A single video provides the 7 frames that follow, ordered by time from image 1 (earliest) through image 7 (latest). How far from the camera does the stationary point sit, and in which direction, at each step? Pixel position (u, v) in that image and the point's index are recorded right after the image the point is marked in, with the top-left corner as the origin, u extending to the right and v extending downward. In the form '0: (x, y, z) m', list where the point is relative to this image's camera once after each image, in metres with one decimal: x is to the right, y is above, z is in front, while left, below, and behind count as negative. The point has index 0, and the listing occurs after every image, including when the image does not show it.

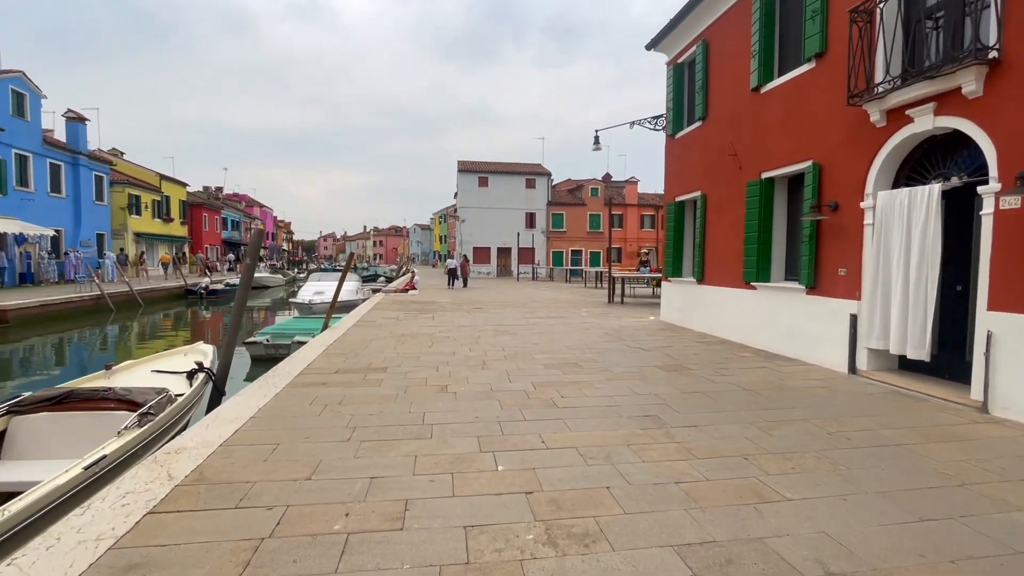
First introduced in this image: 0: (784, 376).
0: (+3.7, -1.2, +6.6) m
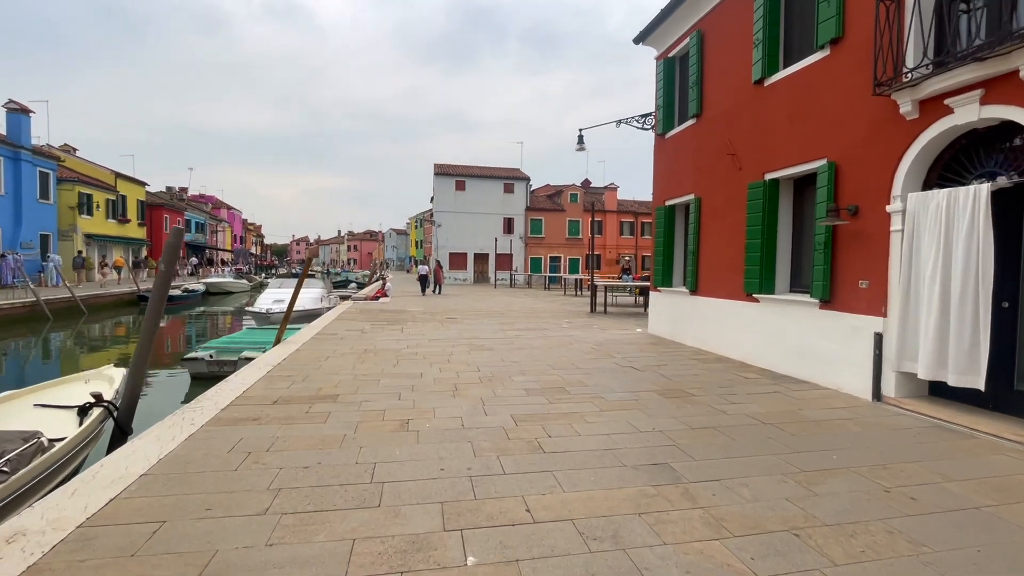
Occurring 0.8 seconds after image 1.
0: (+3.4, -1.4, +5.7) m
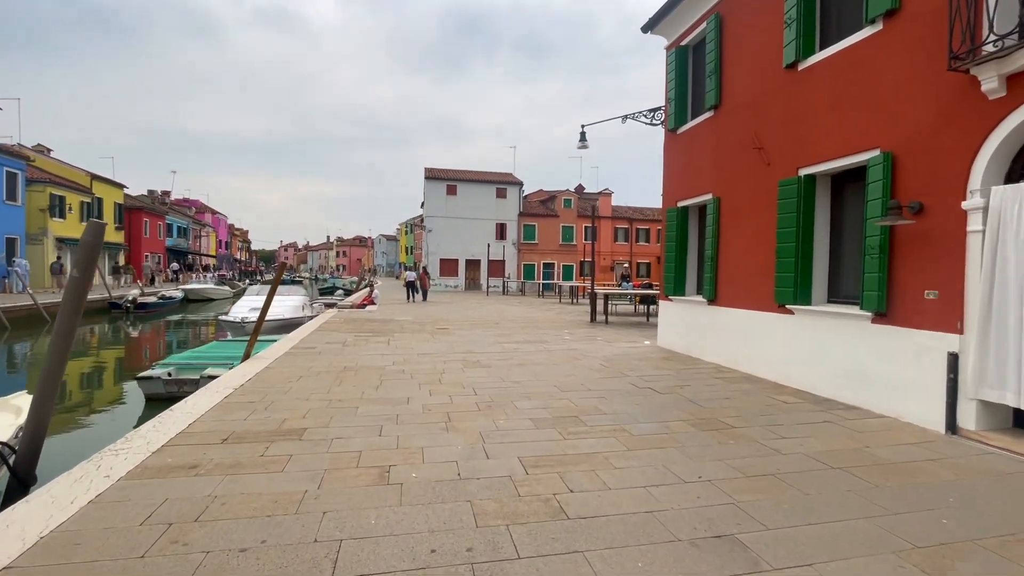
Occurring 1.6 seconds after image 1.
0: (+3.5, -1.5, +4.8) m
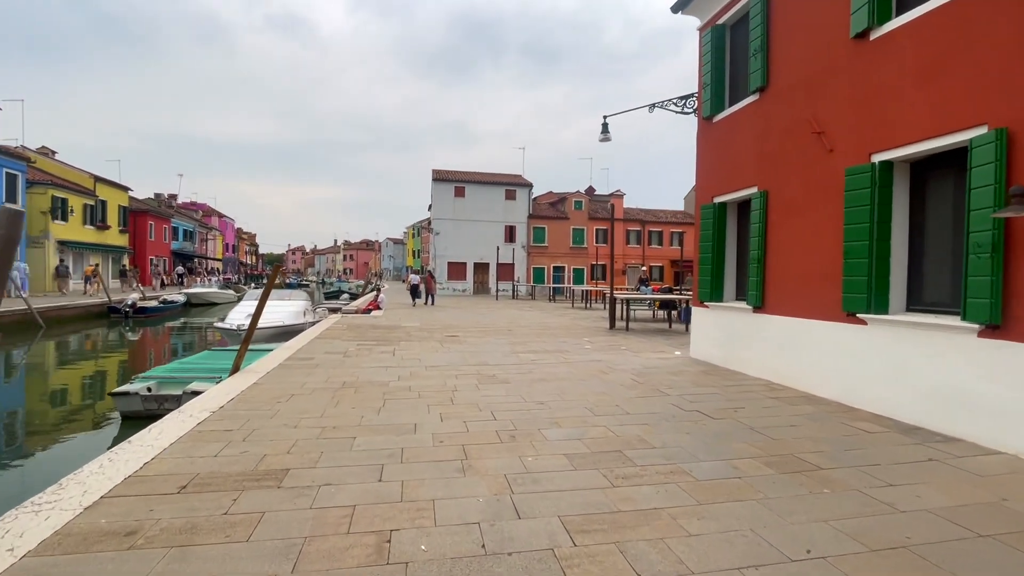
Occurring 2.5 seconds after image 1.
0: (+3.7, -1.5, +3.7) m
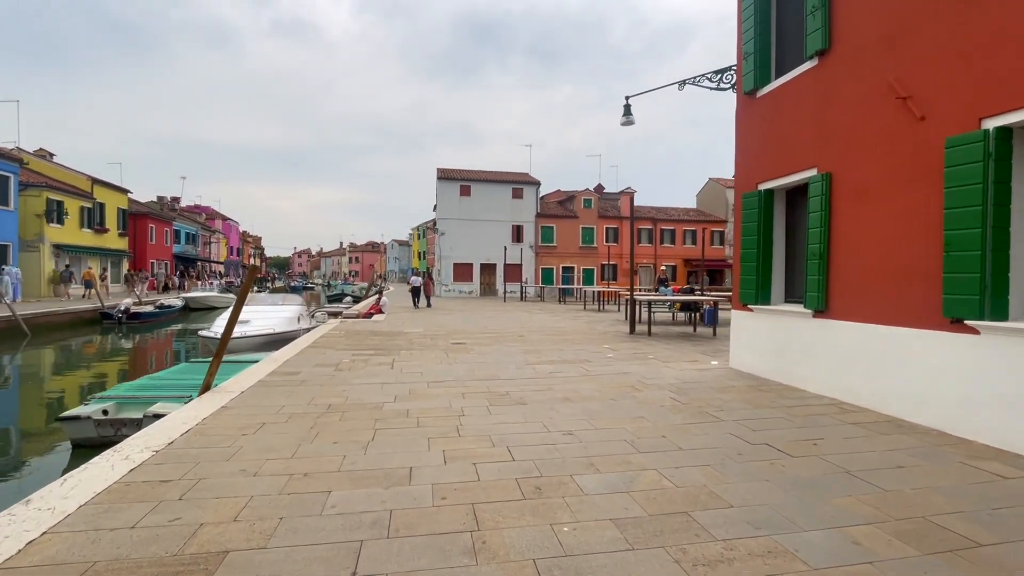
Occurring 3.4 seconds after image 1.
0: (+3.9, -1.5, +2.5) m
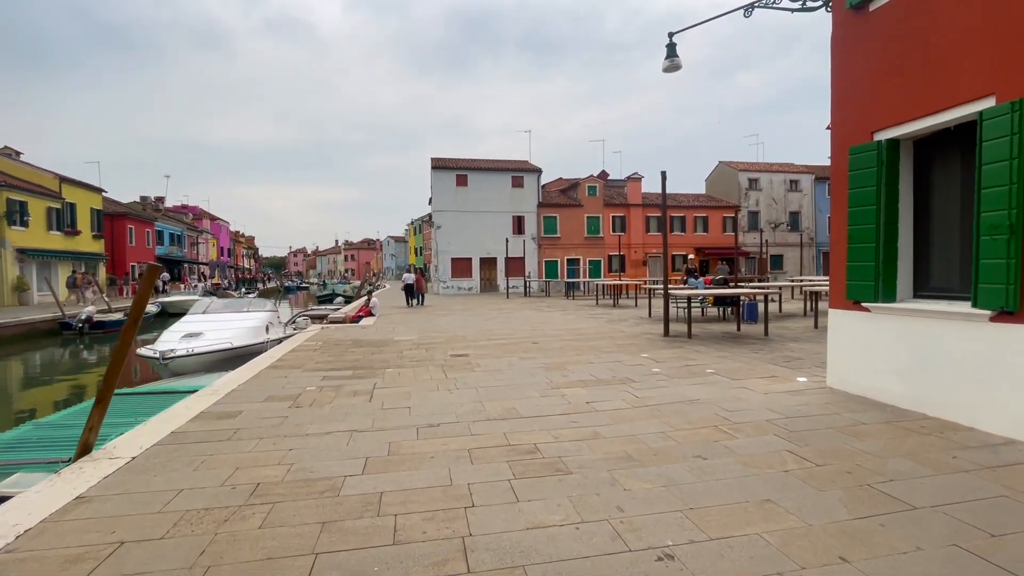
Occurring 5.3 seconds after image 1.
0: (+4.2, -1.5, +0.3) m
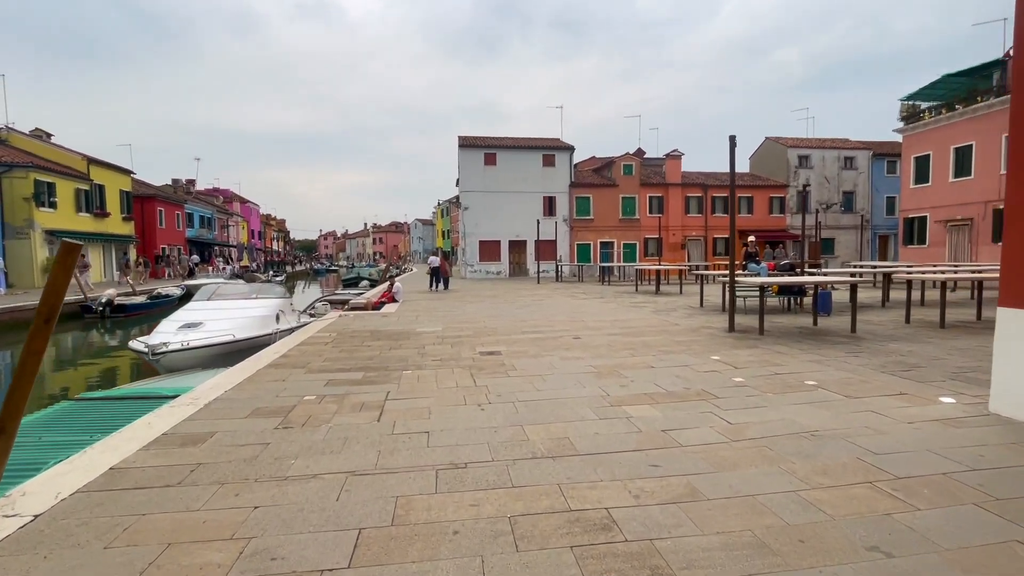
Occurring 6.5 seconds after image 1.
0: (+4.3, -1.6, -1.3) m
